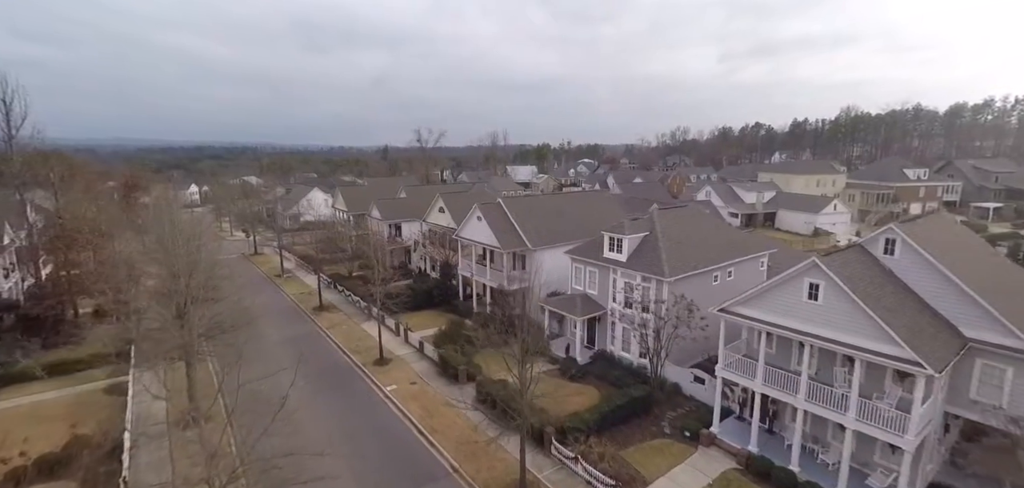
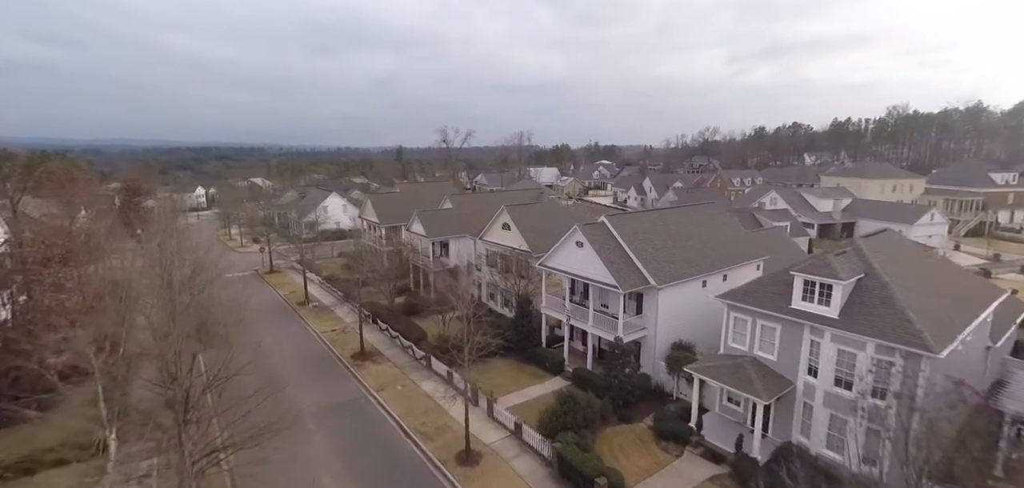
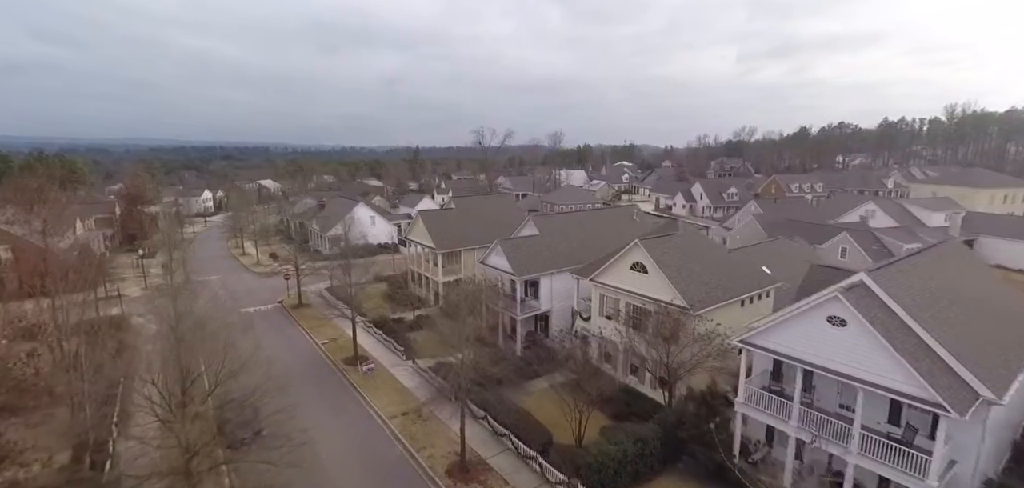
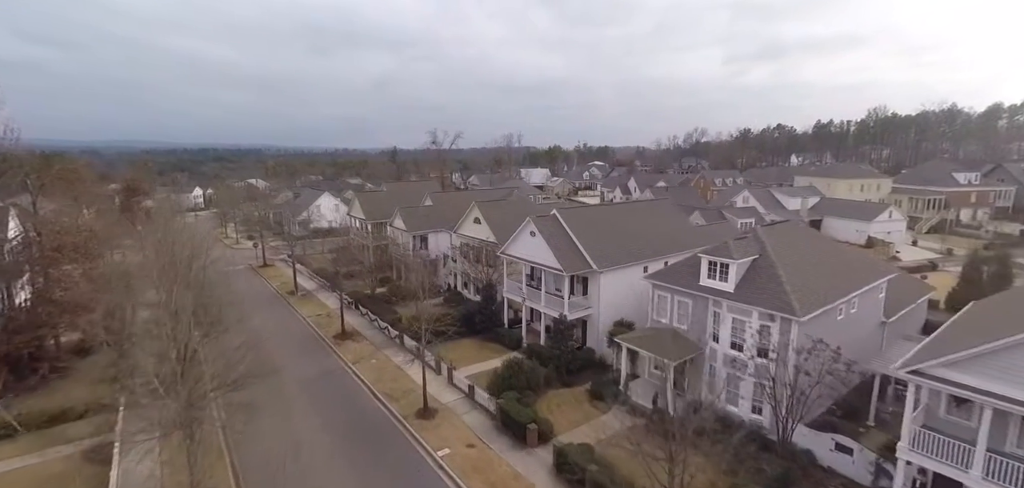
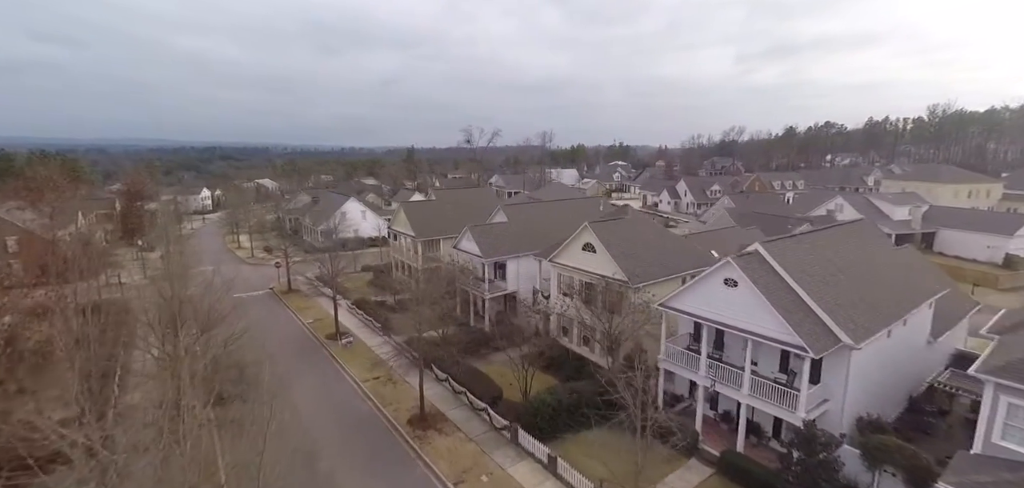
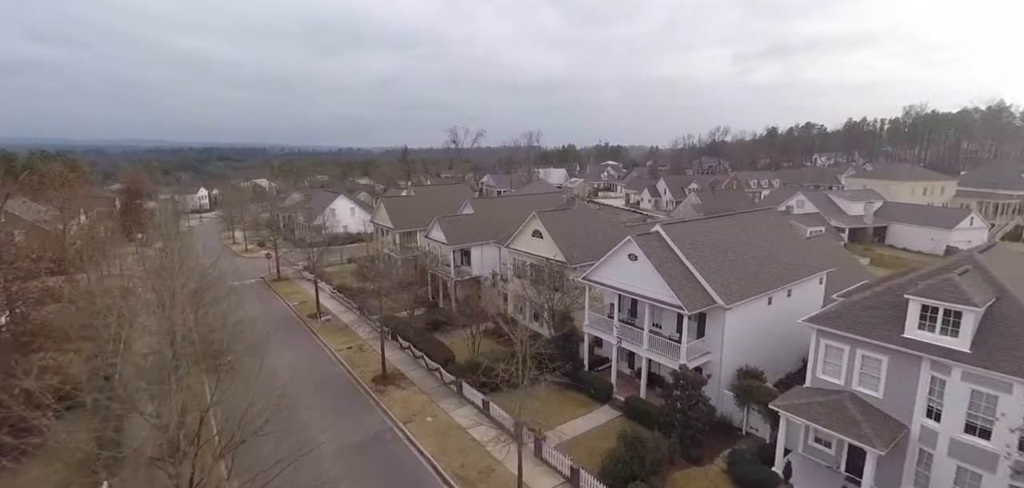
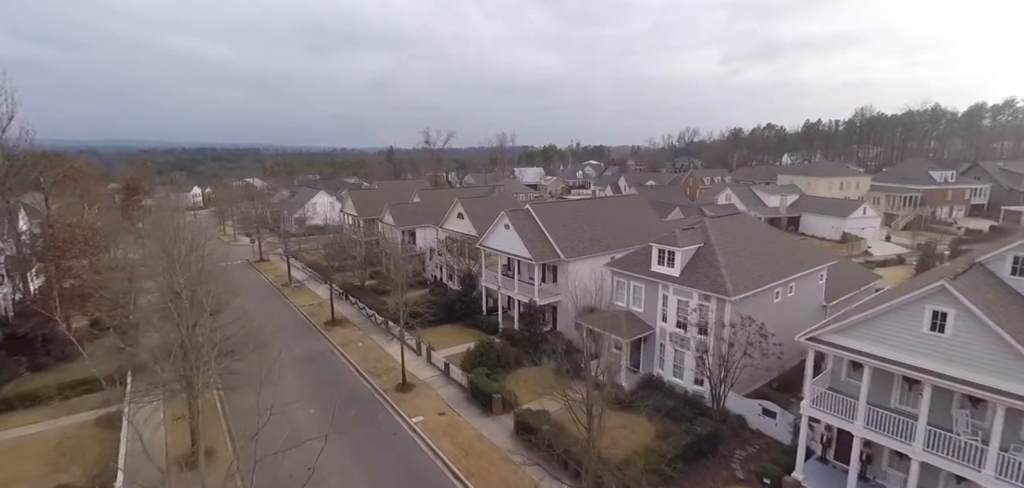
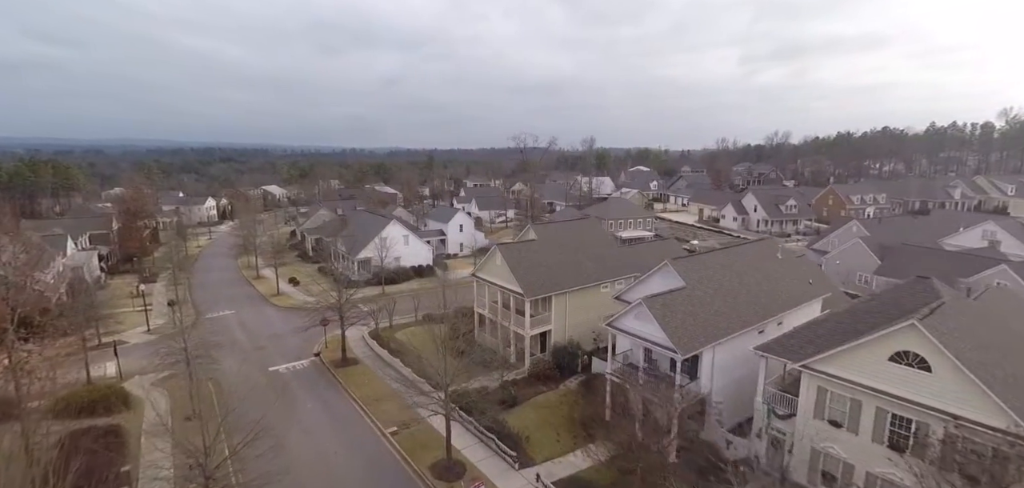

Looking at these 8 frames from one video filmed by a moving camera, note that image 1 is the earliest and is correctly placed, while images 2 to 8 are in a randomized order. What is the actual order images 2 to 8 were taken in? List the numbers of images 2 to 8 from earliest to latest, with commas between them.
7, 4, 2, 6, 5, 3, 8
